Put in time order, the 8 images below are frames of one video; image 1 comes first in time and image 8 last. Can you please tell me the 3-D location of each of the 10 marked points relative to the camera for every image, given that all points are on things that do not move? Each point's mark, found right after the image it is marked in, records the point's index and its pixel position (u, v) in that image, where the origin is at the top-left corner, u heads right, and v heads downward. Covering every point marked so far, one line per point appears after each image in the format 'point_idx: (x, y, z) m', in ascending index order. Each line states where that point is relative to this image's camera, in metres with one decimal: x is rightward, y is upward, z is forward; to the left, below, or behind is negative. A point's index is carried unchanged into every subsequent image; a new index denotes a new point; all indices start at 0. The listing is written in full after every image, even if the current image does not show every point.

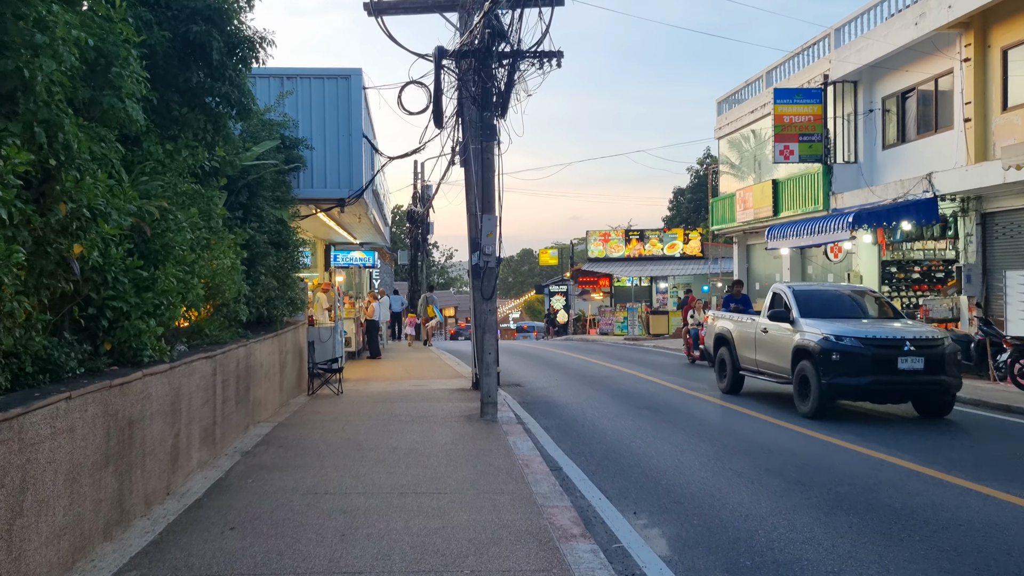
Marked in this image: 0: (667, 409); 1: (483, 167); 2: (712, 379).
0: (+2.1, -1.6, +12.0) m
1: (-0.3, +1.4, +10.7) m
2: (+3.7, -1.7, +16.6) m
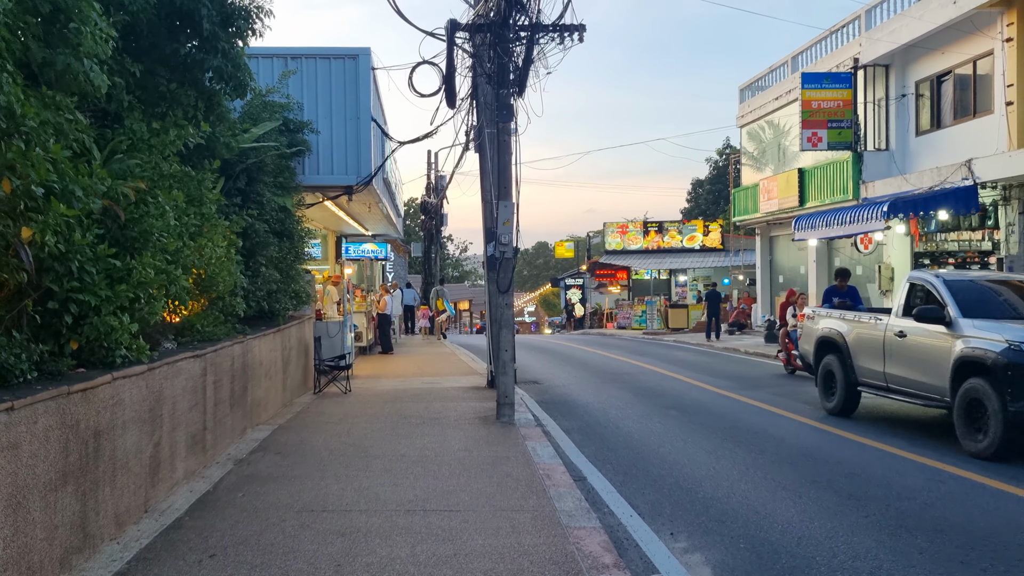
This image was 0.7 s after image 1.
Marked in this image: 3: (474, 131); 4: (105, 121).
0: (+2.3, -1.5, +11.3) m
1: (-0.1, +1.5, +9.9) m
2: (+4.0, -1.6, +15.8) m
3: (-0.6, +2.3, +13.2) m
4: (-3.1, +1.3, +7.0) m
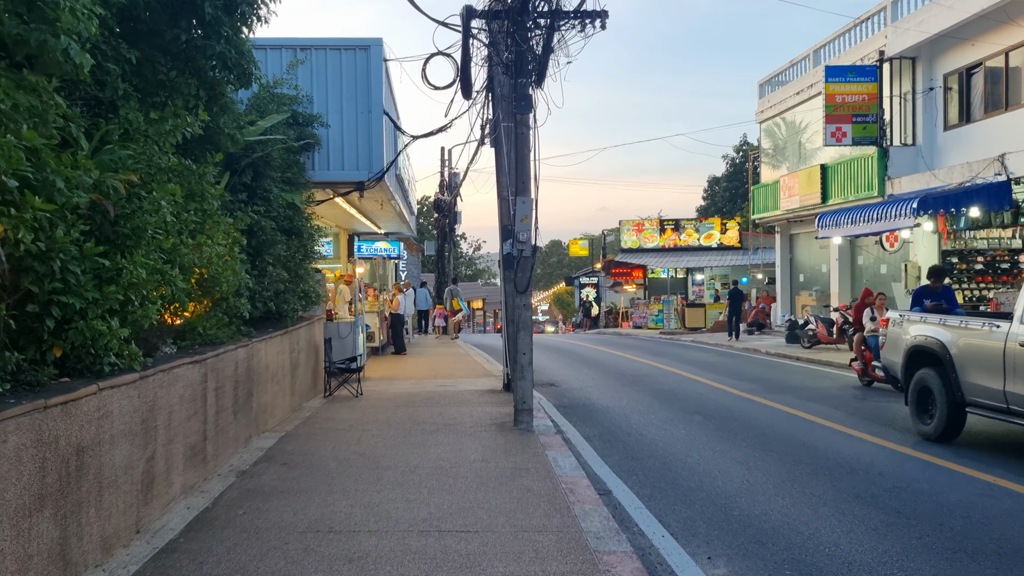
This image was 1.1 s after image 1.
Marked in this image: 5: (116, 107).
0: (+2.5, -1.5, +10.8) m
1: (+0.1, +1.5, +9.4) m
2: (+4.3, -1.6, +15.3) m
3: (-0.3, +2.3, +12.7) m
4: (-3.0, +1.3, +6.5) m
5: (-2.9, +1.3, +6.6) m
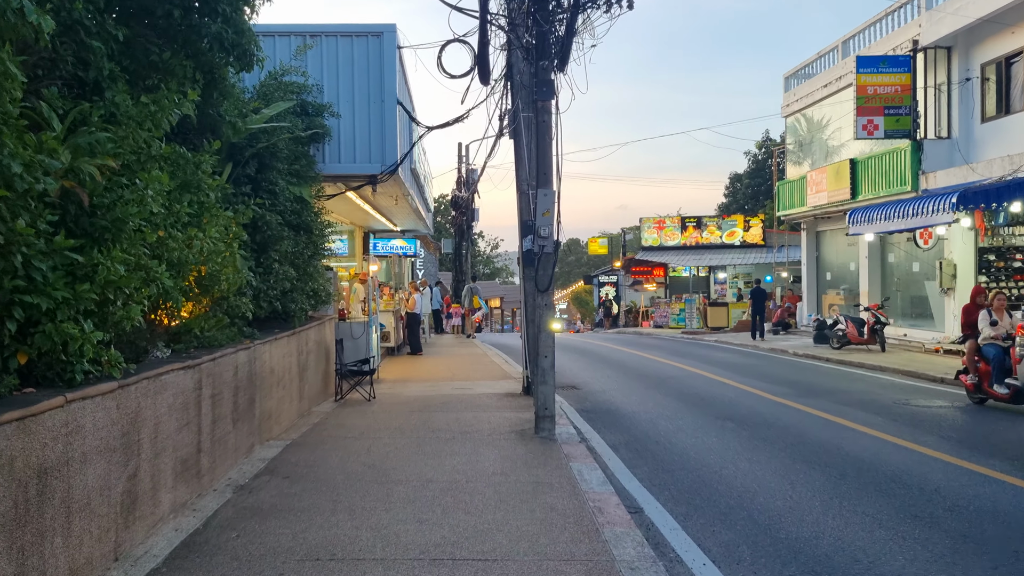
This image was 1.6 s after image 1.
0: (+2.8, -1.5, +10.1) m
1: (+0.3, +1.5, +8.8) m
2: (+4.6, -1.5, +14.6) m
3: (0.0, +2.3, +12.2) m
4: (-2.8, +1.3, +6.0) m
5: (-2.8, +1.3, +6.0) m
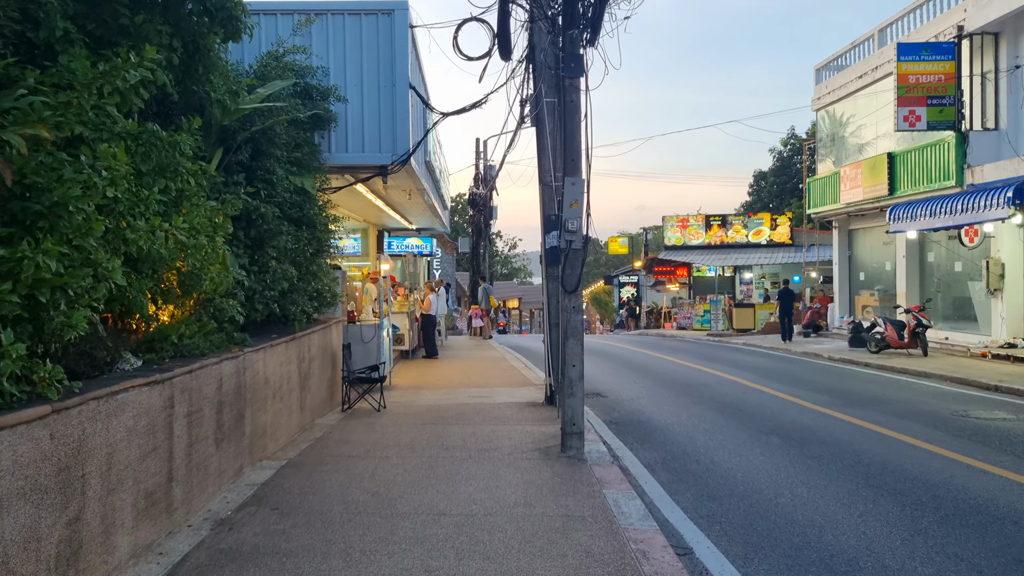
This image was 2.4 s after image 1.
0: (+3.0, -1.5, +9.1) m
1: (+0.5, +1.5, +7.9) m
2: (+4.9, -1.6, +13.6) m
3: (+0.2, +2.3, +11.2) m
4: (-2.7, +1.3, +5.1) m
5: (-2.6, +1.3, +5.1) m
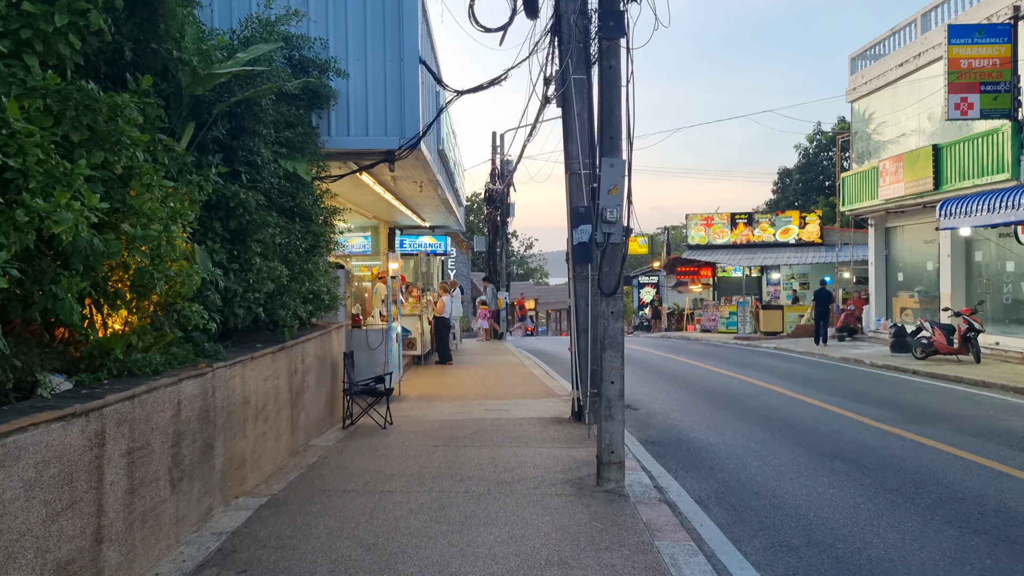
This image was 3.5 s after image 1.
0: (+3.2, -1.6, +7.8) m
1: (+0.7, +1.5, +6.6) m
2: (+5.2, -1.6, +12.2) m
3: (+0.5, +2.3, +10.0) m
4: (-2.5, +1.3, +3.9) m
5: (-2.4, +1.3, +3.9) m
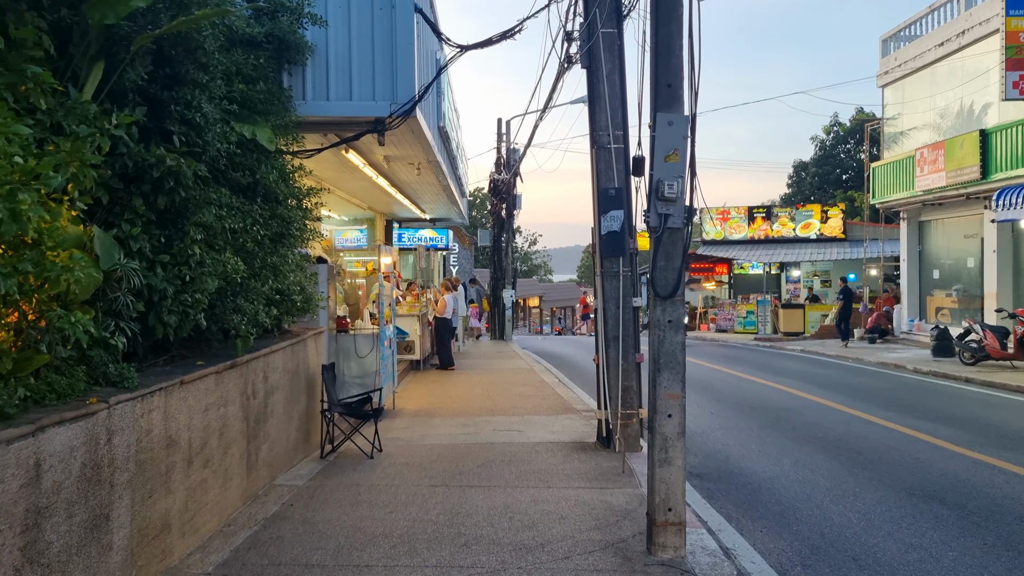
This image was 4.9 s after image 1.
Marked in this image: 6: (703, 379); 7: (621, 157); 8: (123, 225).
0: (+3.3, -1.6, +6.1) m
1: (+0.8, +1.5, +4.9) m
2: (+5.3, -1.6, +10.6) m
3: (+0.6, +2.3, +8.3) m
4: (-2.4, +1.3, +2.2) m
5: (-2.3, +1.3, +2.3) m
6: (+3.4, -1.6, +16.1) m
7: (+1.0, +1.2, +8.0) m
8: (-2.0, +0.3, +4.7) m
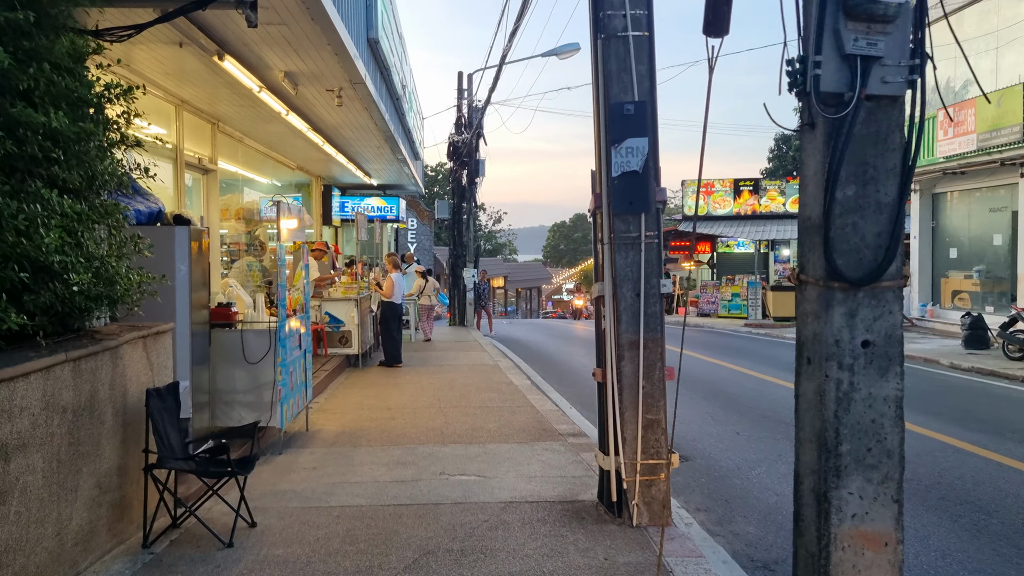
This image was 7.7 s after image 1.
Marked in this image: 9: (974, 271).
0: (+3.1, -1.5, +3.3) m
1: (+0.7, +1.6, +1.9) m
2: (+5.0, -1.4, +7.8) m
3: (+0.4, +2.5, +5.2) m
4: (-2.4, +1.3, -0.9) m
5: (-2.3, +1.3, -0.9) m
6: (+2.8, -1.3, +13.3) m
7: (+0.7, +1.3, +4.9) m
8: (-2.1, +0.4, +1.6) m
9: (+9.9, +0.4, +19.2) m
